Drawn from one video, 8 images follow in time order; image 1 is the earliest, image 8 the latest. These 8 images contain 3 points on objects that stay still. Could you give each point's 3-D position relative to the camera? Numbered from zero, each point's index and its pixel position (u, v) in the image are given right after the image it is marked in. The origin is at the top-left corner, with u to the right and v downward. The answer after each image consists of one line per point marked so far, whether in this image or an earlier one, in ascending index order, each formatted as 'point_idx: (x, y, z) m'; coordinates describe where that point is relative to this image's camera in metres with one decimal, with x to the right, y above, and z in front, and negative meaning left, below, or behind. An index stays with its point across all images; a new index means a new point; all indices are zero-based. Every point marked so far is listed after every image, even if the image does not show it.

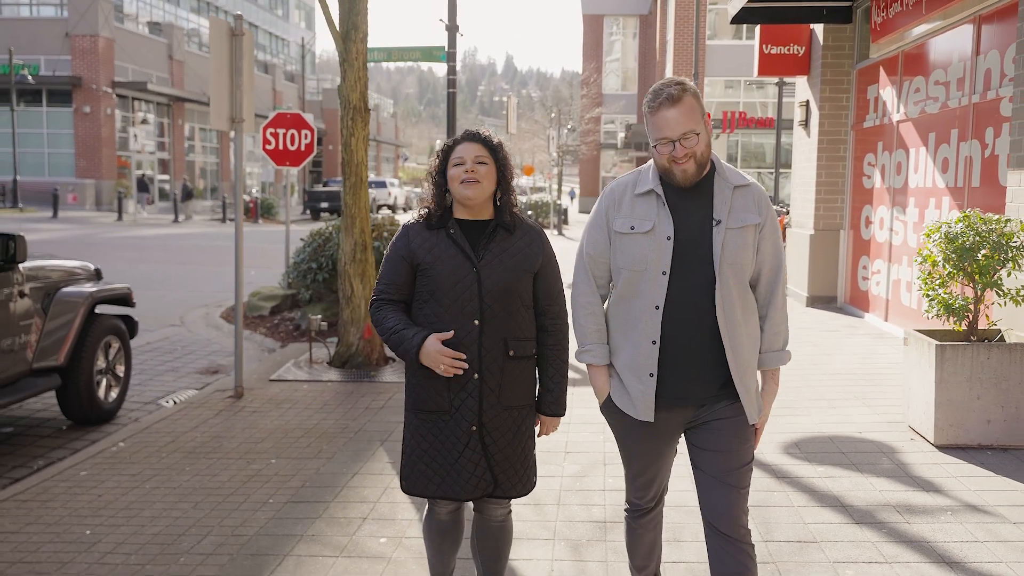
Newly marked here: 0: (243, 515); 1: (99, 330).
0: (-1.4, -1.2, +4.7) m
1: (-3.2, -0.3, +7.2) m
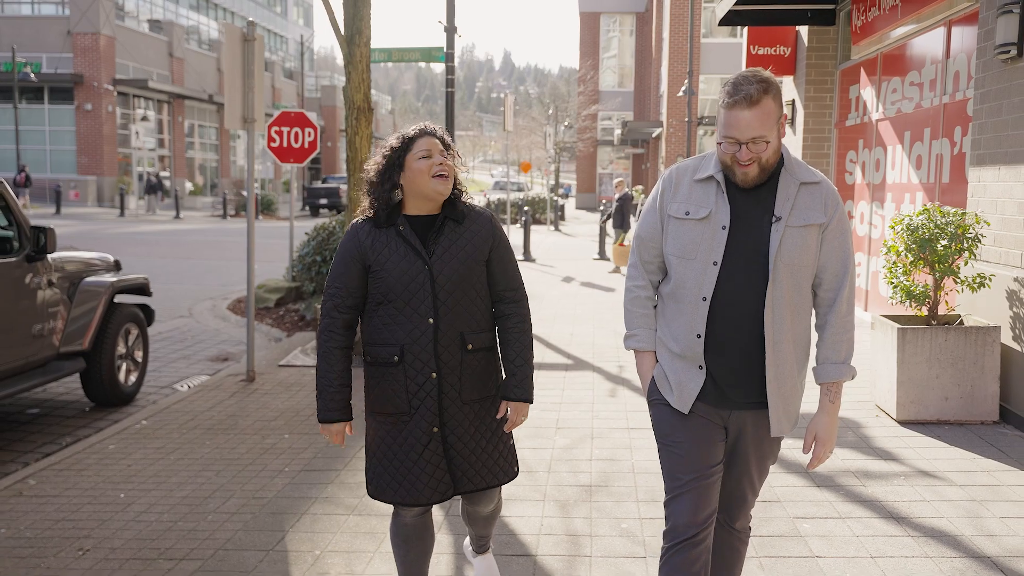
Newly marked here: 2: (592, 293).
0: (-1.4, -1.1, +5.2) m
1: (-3.3, -0.2, +7.7) m
2: (+1.3, -0.1, +14.5) m
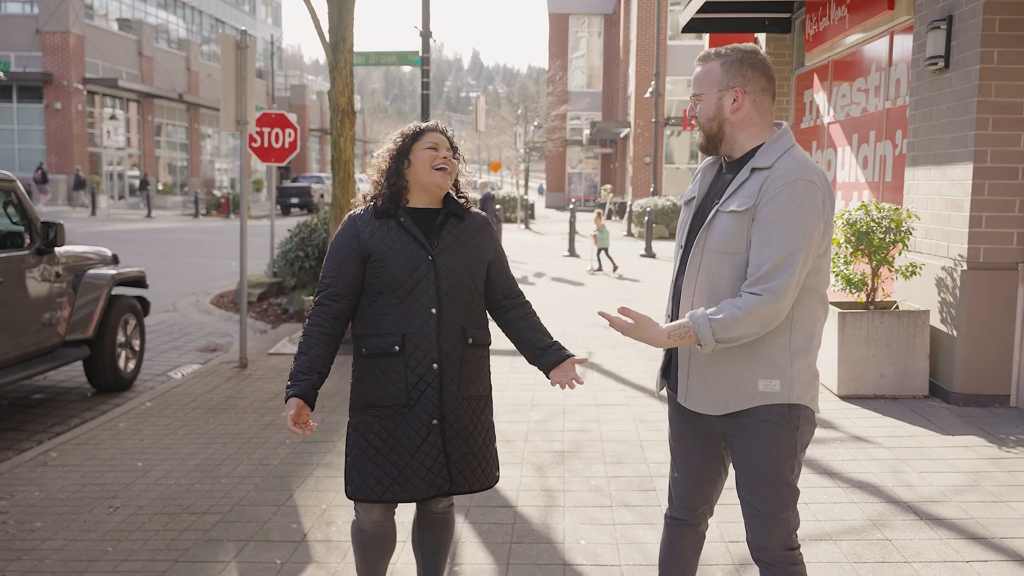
0: (-1.5, -1.0, +5.7) m
1: (-3.5, -0.2, +8.2) m
2: (+0.8, 0.0, +15.2) m
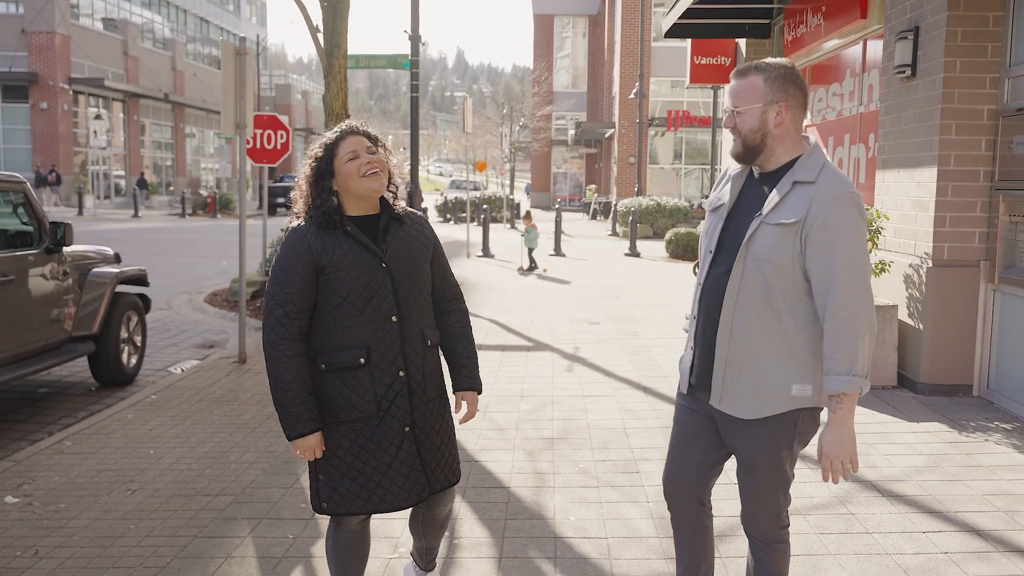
0: (-1.6, -1.0, +6.1) m
1: (-3.6, -0.2, +8.5) m
2: (+0.6, 0.0, +15.5) m
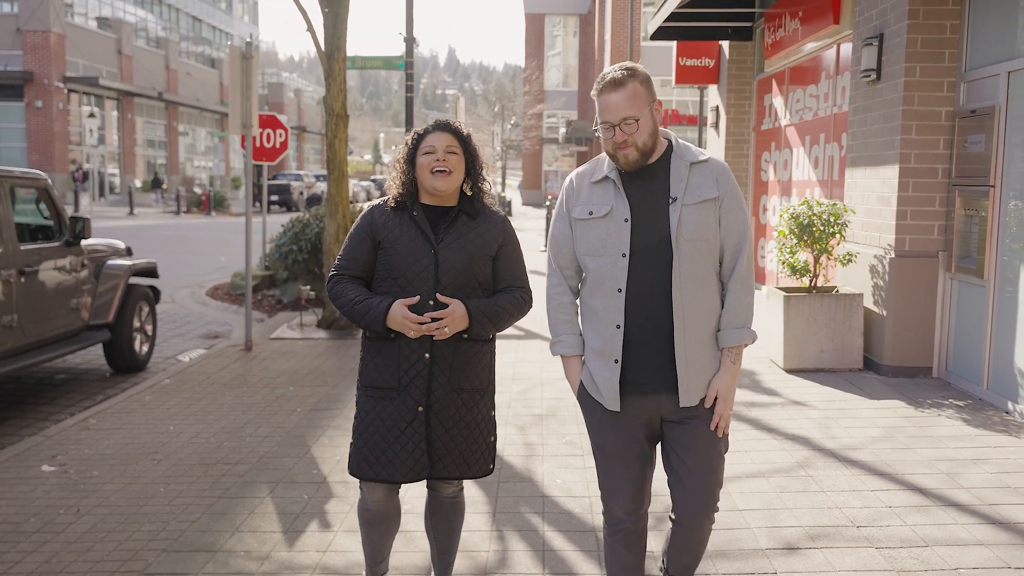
0: (-1.6, -0.9, +6.5) m
1: (-3.6, -0.1, +8.9) m
2: (+0.5, +0.1, +16.0) m
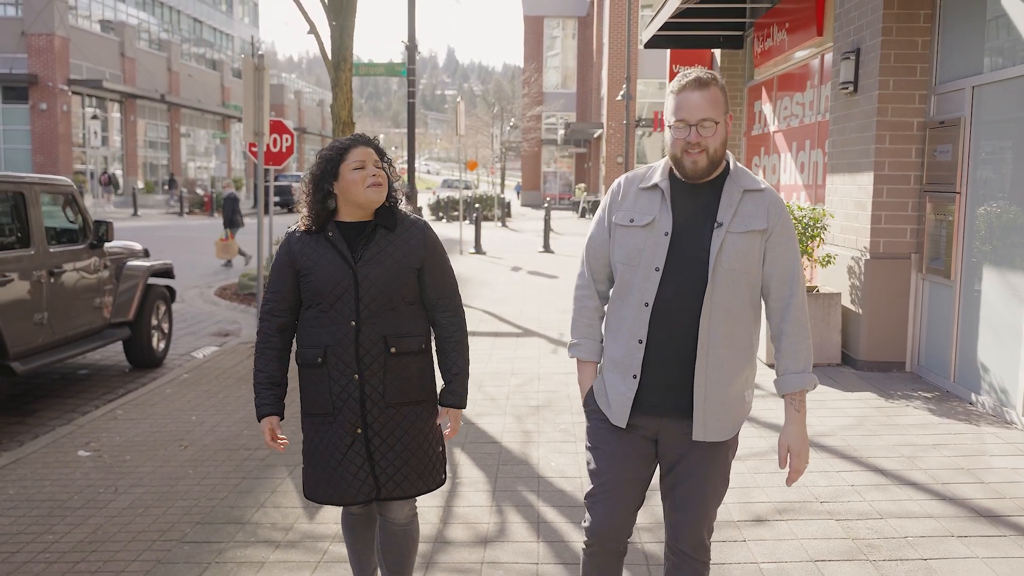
0: (-1.6, -0.9, +7.0) m
1: (-3.6, -0.1, +9.4) m
2: (+0.5, +0.1, +16.5) m
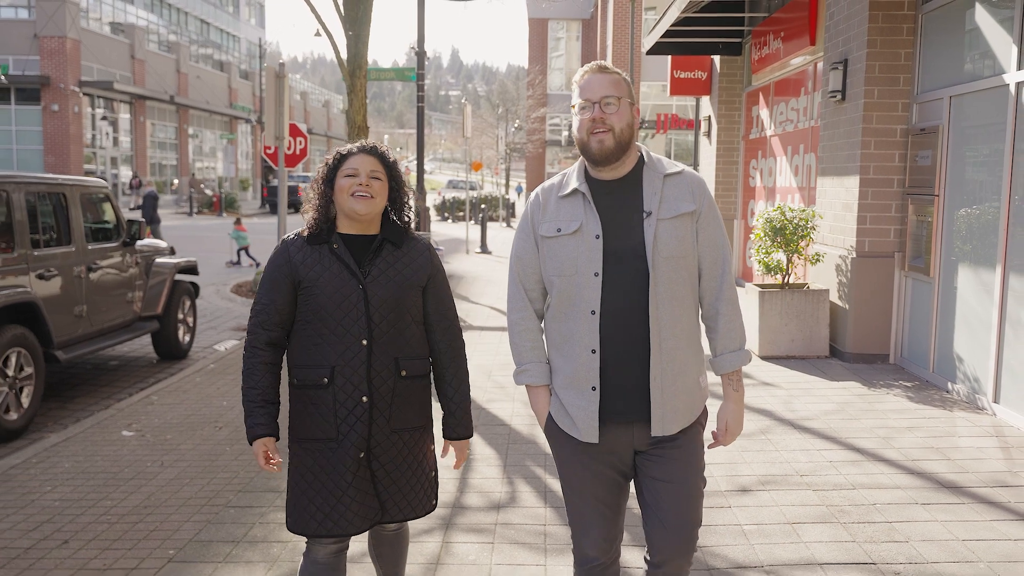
0: (-1.6, -0.9, +7.5) m
1: (-3.6, 0.0, +9.9) m
2: (+0.6, +0.2, +17.0) m
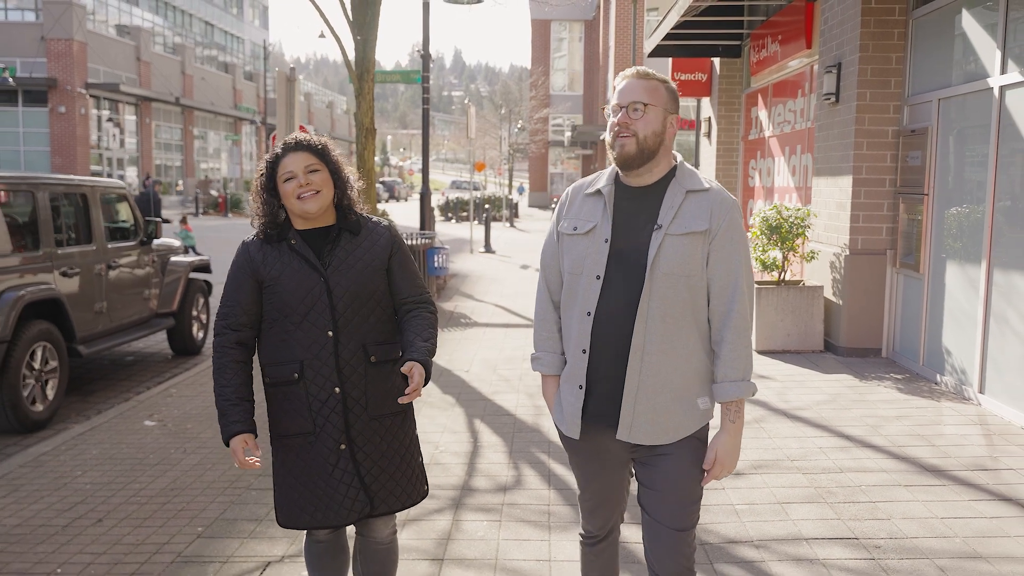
0: (-1.5, -0.8, +7.8) m
1: (-3.5, 0.0, +10.2) m
2: (+0.6, +0.2, +17.3) m
